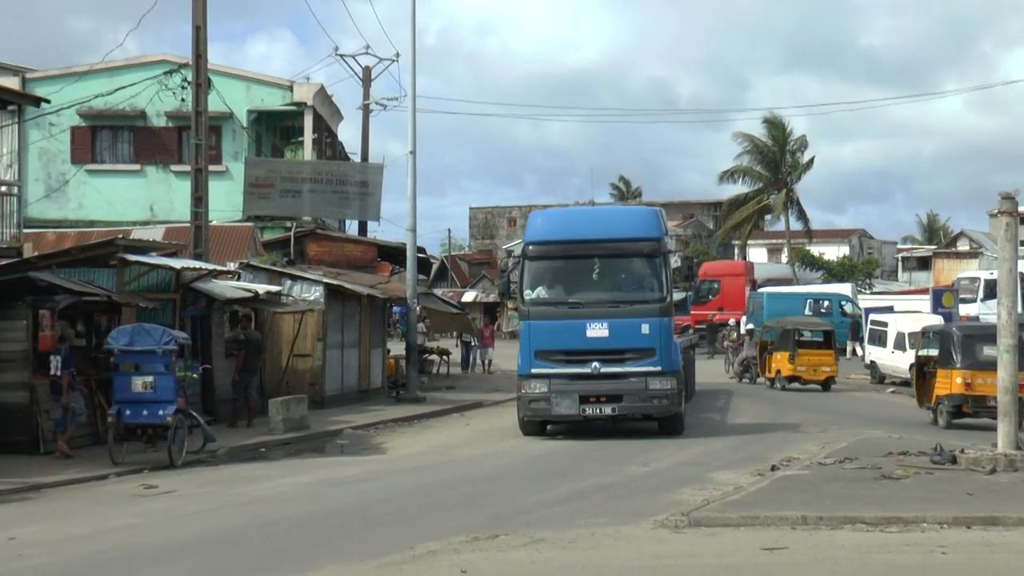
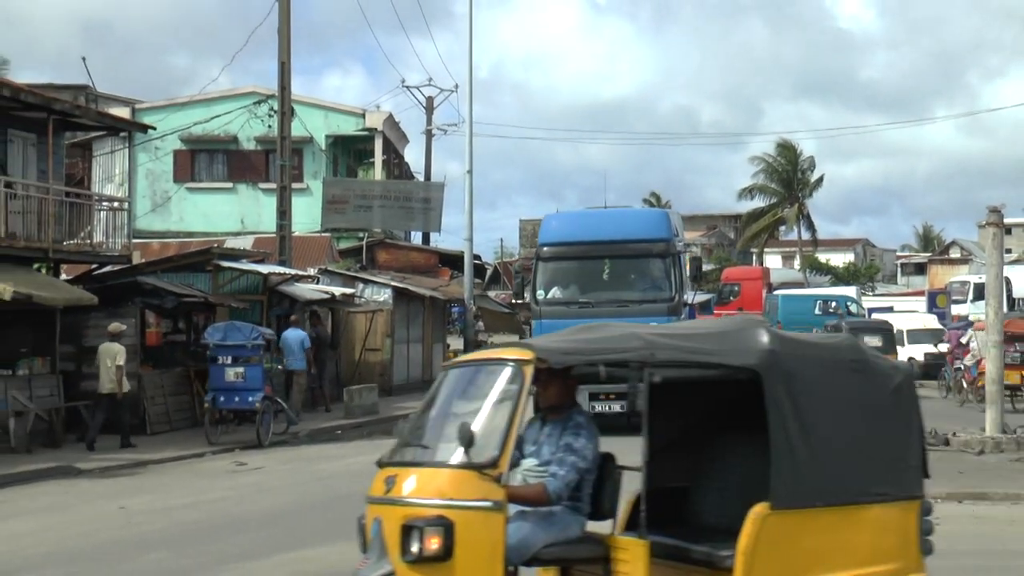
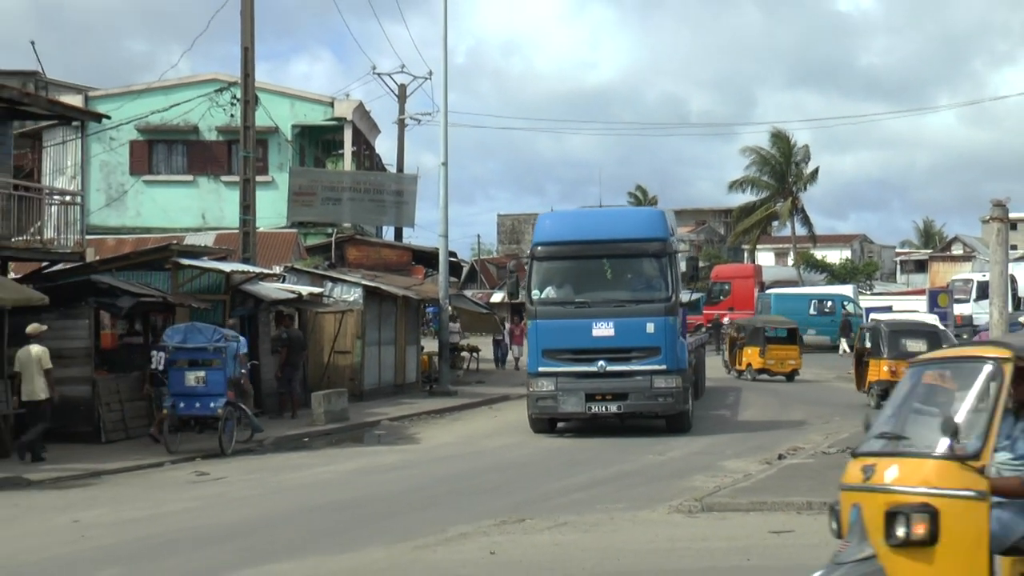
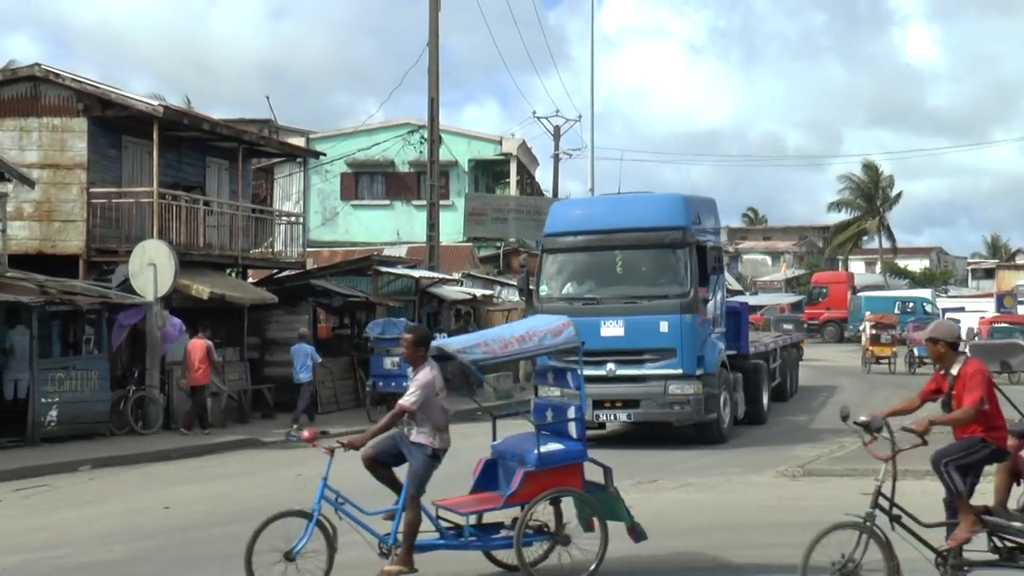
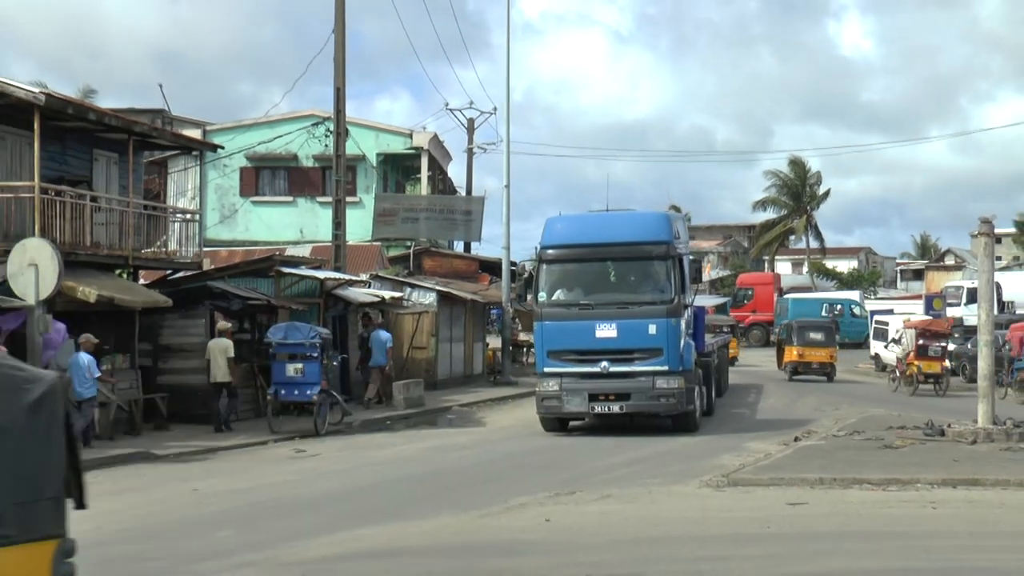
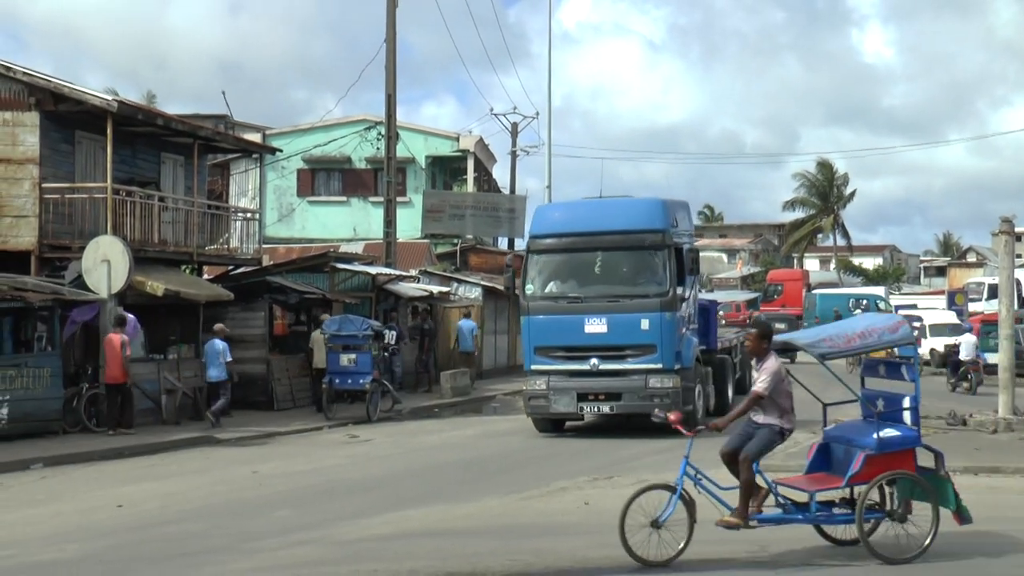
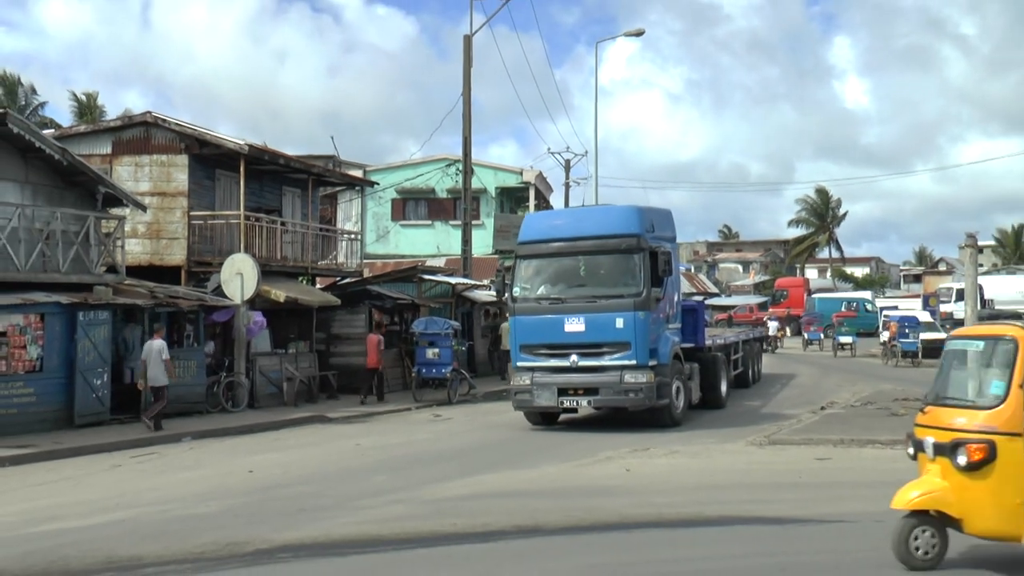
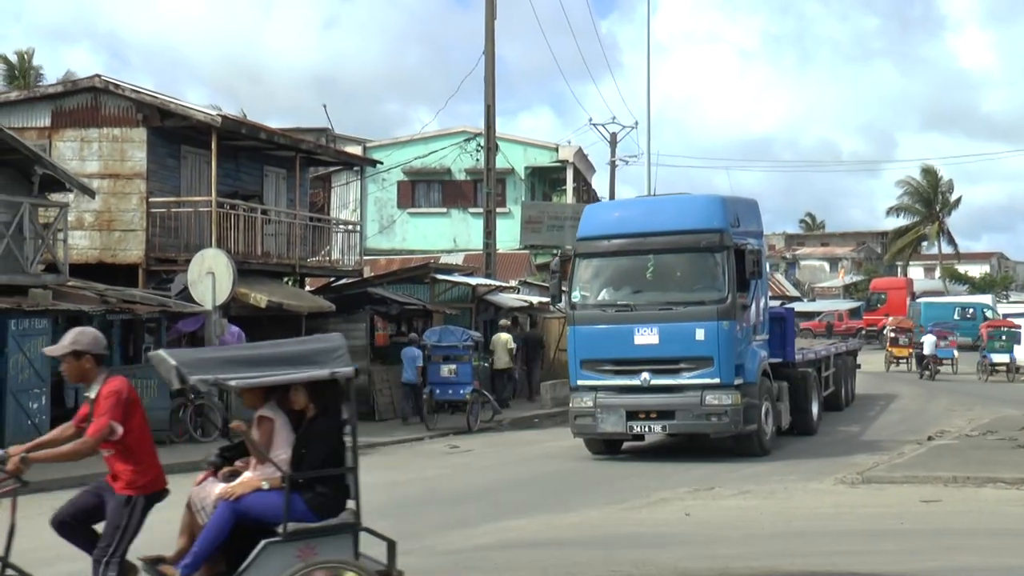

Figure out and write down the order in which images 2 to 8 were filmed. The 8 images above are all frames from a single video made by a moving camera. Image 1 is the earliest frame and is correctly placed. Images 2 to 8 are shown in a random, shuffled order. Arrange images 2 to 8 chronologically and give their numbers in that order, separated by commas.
3, 2, 5, 6, 4, 8, 7
